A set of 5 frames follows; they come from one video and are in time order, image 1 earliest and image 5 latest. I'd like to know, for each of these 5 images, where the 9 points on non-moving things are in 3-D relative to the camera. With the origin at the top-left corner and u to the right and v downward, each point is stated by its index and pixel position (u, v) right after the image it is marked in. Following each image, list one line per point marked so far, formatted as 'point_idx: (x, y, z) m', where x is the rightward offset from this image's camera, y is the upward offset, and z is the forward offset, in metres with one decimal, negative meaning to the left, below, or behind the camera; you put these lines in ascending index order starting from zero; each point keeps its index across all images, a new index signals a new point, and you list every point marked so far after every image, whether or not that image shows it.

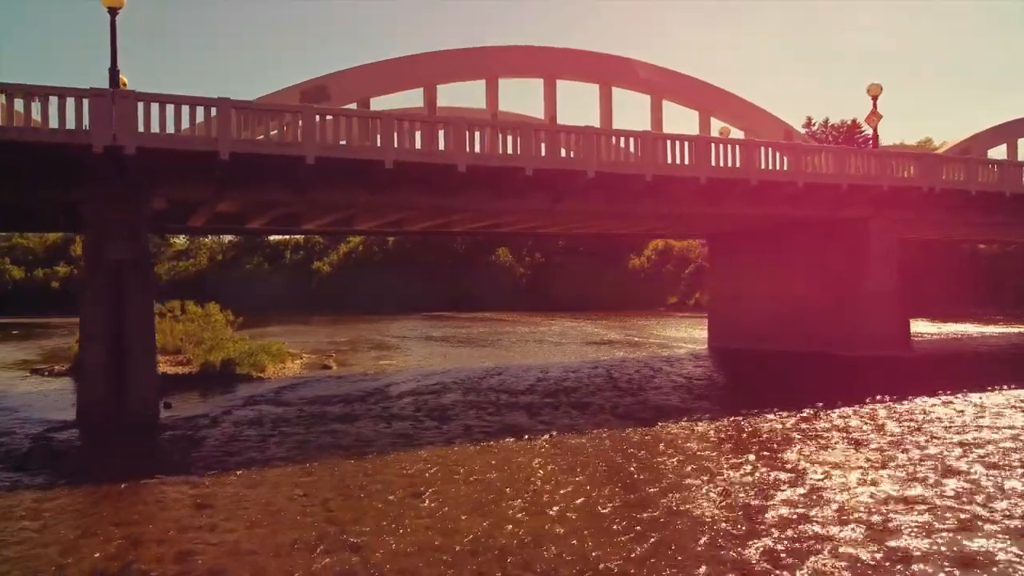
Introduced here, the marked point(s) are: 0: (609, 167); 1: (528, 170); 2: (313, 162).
0: (+2.5, +3.2, +19.3) m
1: (+0.4, +3.0, +18.4) m
2: (-4.6, +2.8, +16.8) m
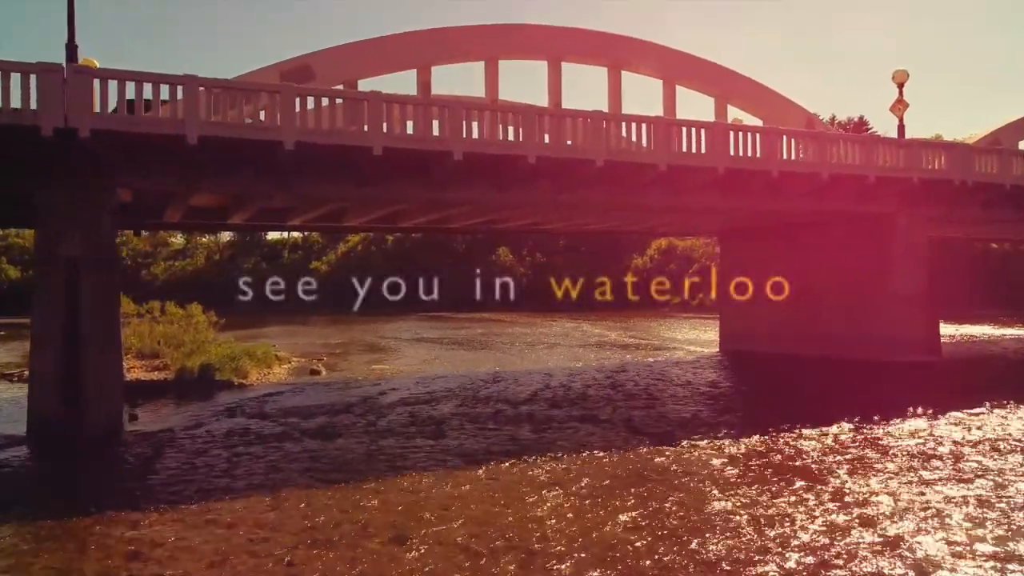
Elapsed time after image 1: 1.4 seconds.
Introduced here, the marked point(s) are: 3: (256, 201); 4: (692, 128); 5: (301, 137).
0: (+2.5, +3.2, +17.6) m
1: (+0.4, +3.0, +16.8) m
2: (-4.5, +2.8, +15.2) m
3: (-6.5, +2.3, +18.8) m
4: (+4.6, +4.1, +18.7) m
5: (-4.3, +3.0, +14.8) m
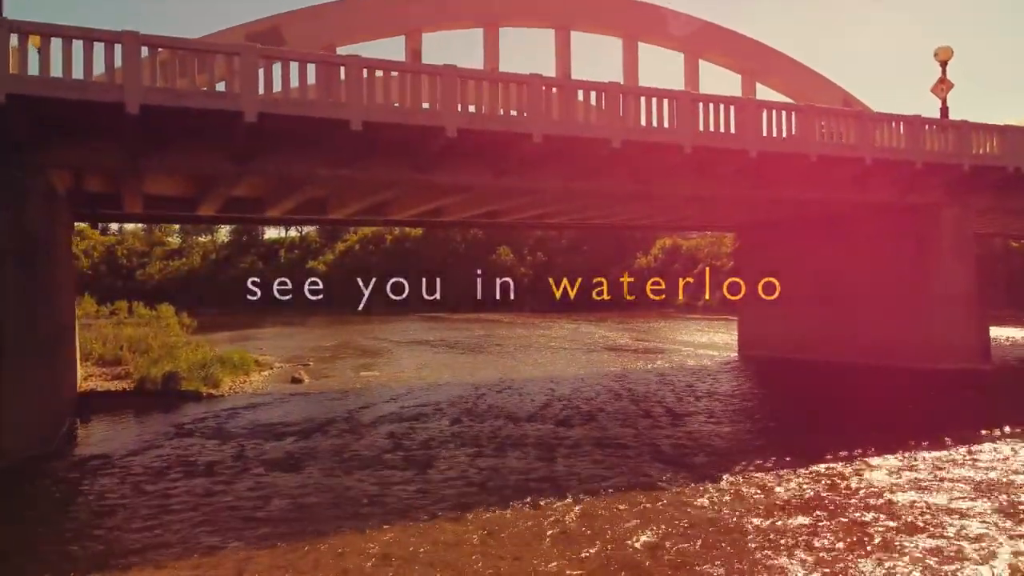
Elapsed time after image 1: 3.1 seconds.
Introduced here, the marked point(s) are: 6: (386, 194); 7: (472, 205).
0: (+2.6, +3.2, +15.3) m
1: (+0.4, +3.0, +14.5) m
2: (-4.5, +2.8, +12.8) m
3: (-6.5, +2.3, +16.4) m
4: (+4.6, +4.1, +16.4) m
5: (-4.2, +3.0, +12.5) m
6: (-3.1, +2.3, +17.9) m
7: (-1.0, +2.2, +19.9) m
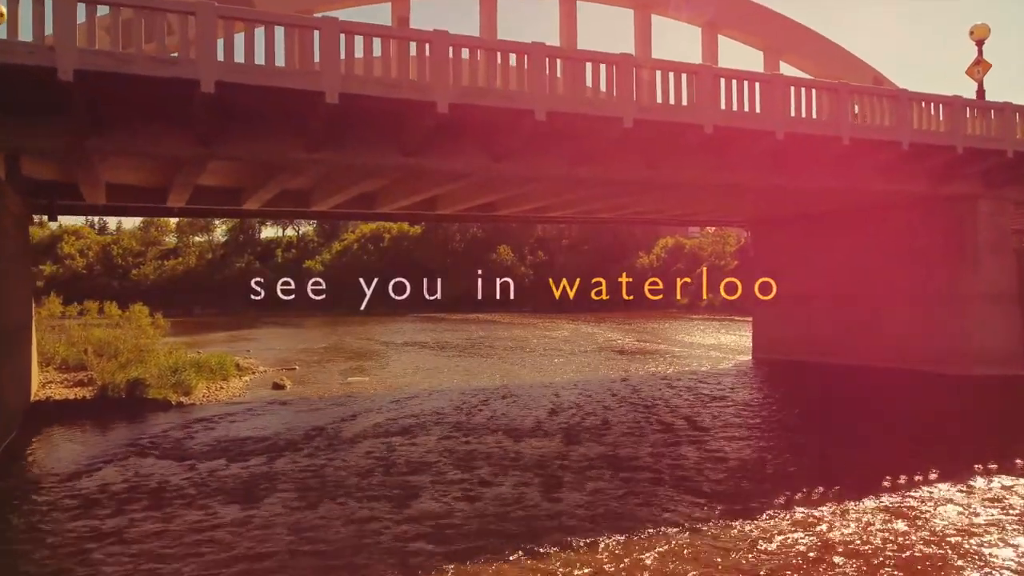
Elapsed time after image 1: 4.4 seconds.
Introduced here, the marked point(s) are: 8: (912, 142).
0: (+2.6, +3.2, +13.6) m
1: (+0.4, +3.0, +12.7) m
2: (-4.5, +2.9, +11.1) m
3: (-6.5, +2.3, +14.7) m
4: (+4.6, +4.1, +14.6) m
5: (-4.2, +3.1, +10.8) m
6: (-3.1, +2.3, +16.2) m
7: (-1.1, +2.3, +18.2) m
8: (+8.9, +3.2, +16.4) m
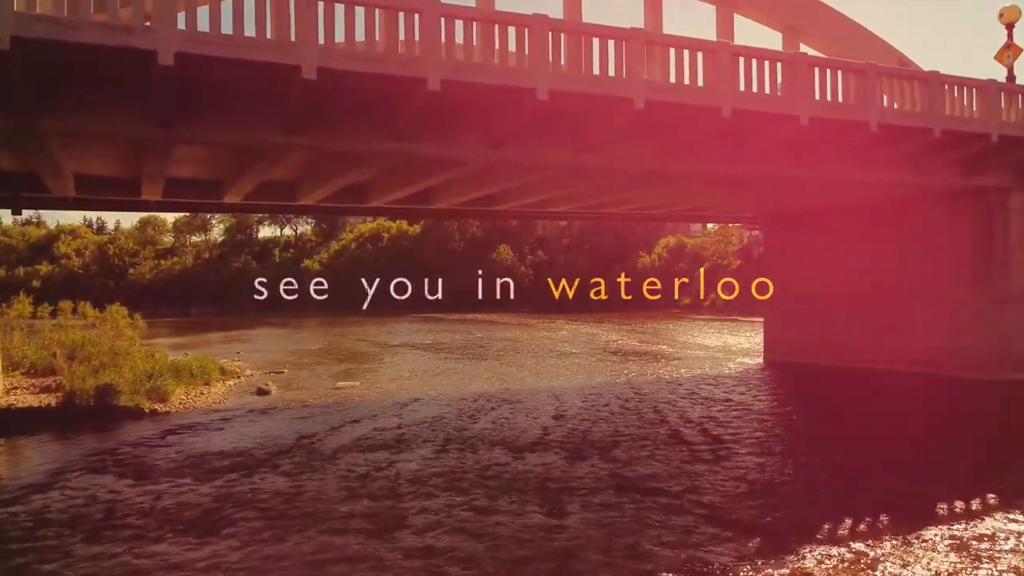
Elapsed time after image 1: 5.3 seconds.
0: (+2.5, +3.2, +12.3) m
1: (+0.4, +3.0, +11.5) m
2: (-4.5, +2.9, +9.9) m
3: (-6.5, +2.4, +13.5) m
4: (+4.6, +4.1, +13.4) m
5: (-4.2, +3.1, +9.5) m
6: (-3.1, +2.3, +15.0) m
7: (-1.1, +2.3, +16.9) m
8: (+8.9, +3.3, +15.1) m
